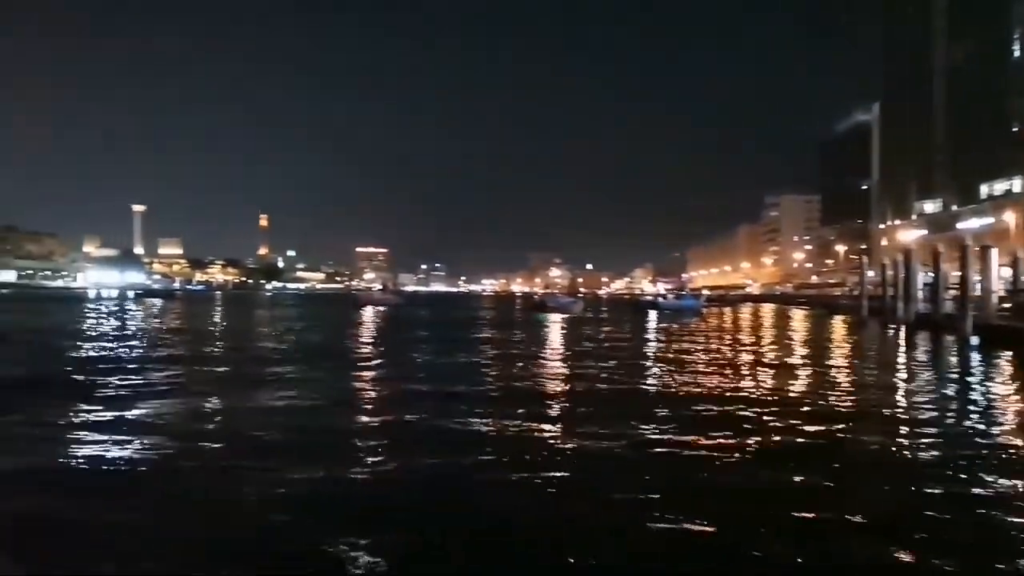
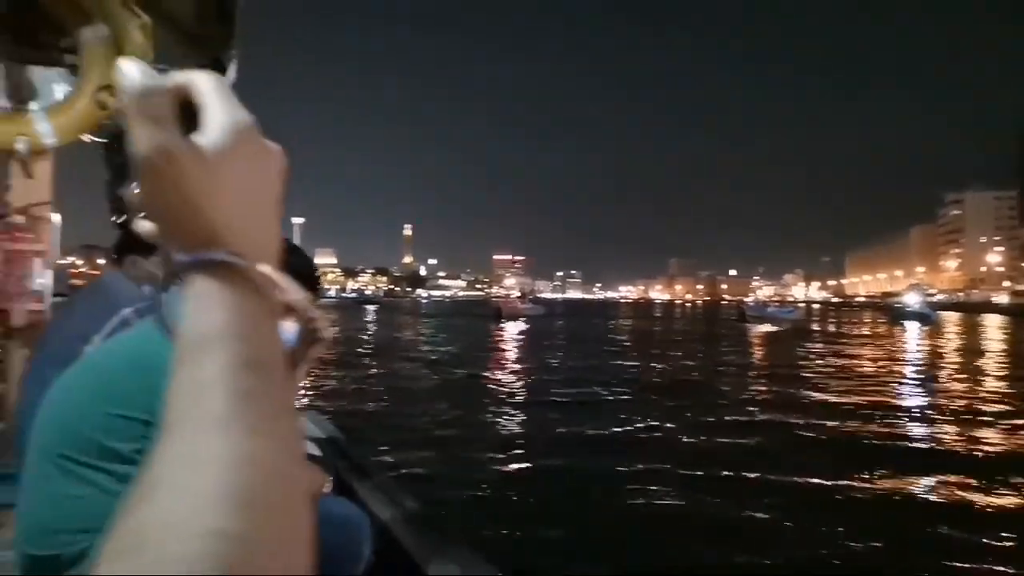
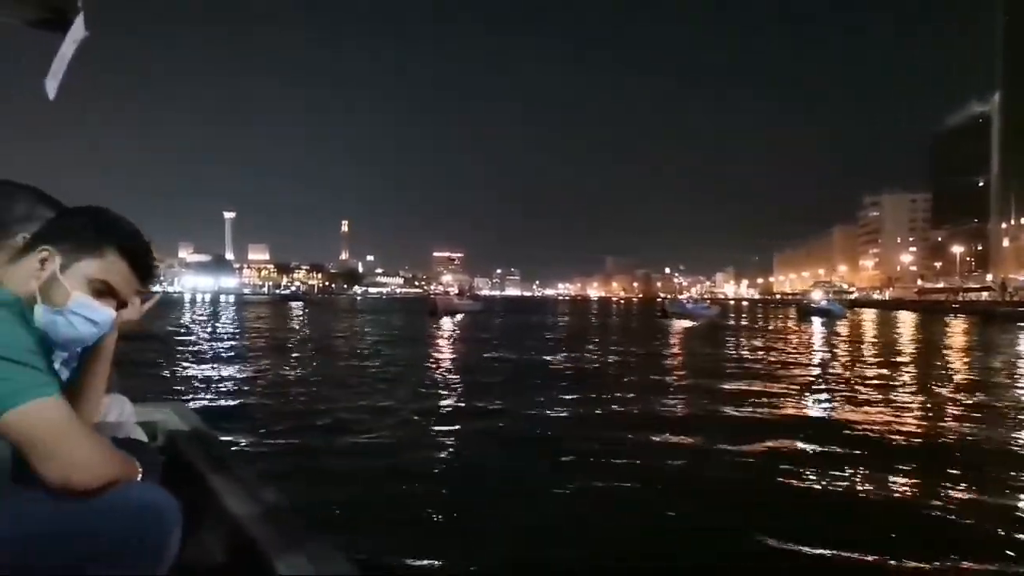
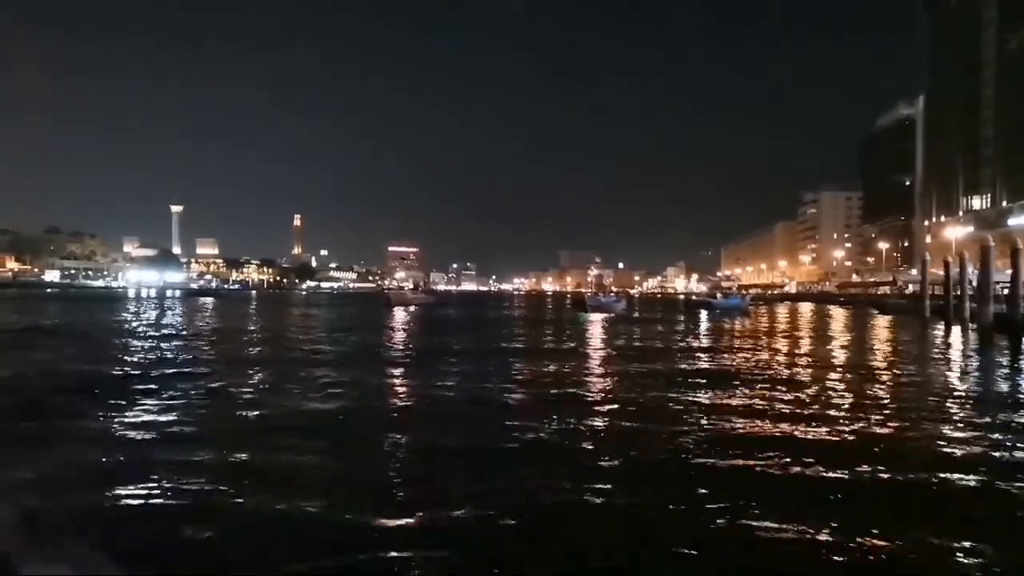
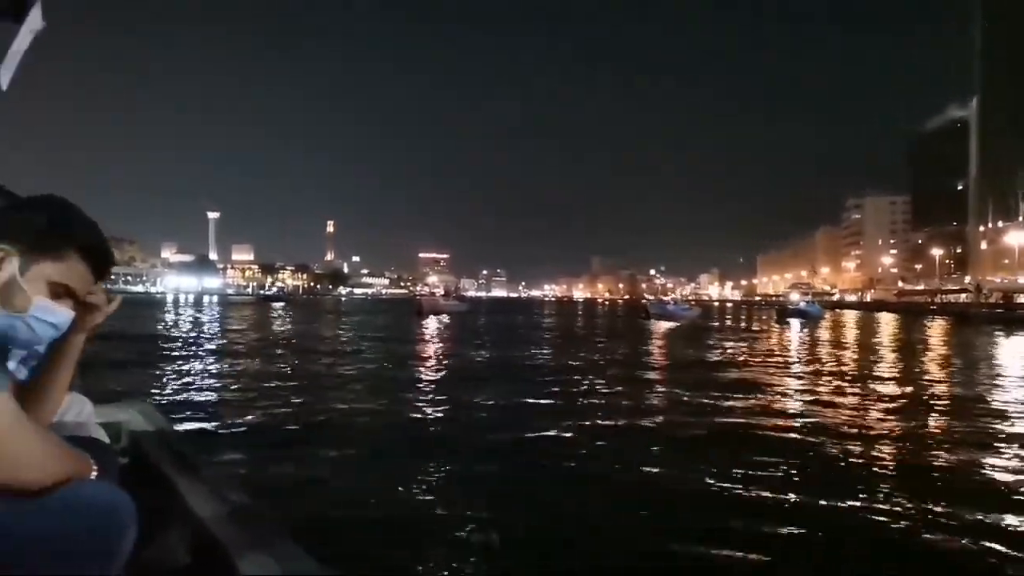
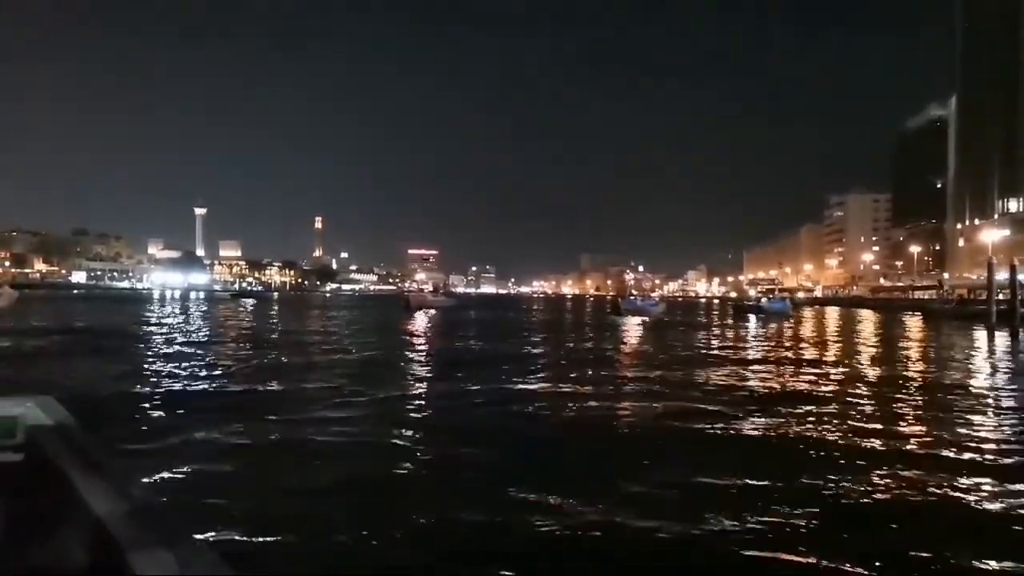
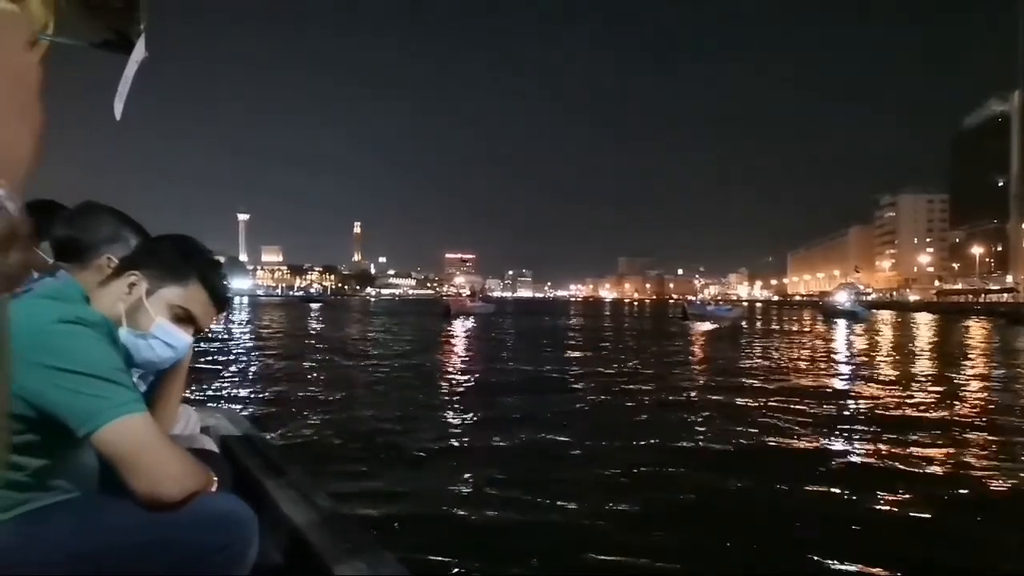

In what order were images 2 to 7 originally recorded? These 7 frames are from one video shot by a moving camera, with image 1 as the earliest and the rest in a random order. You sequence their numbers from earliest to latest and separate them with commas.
4, 6, 5, 3, 7, 2
